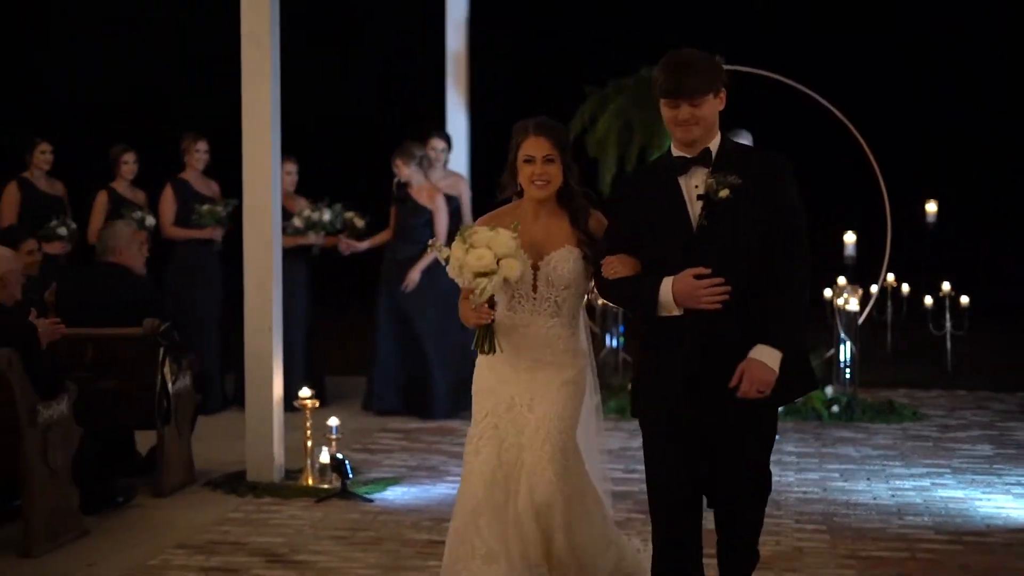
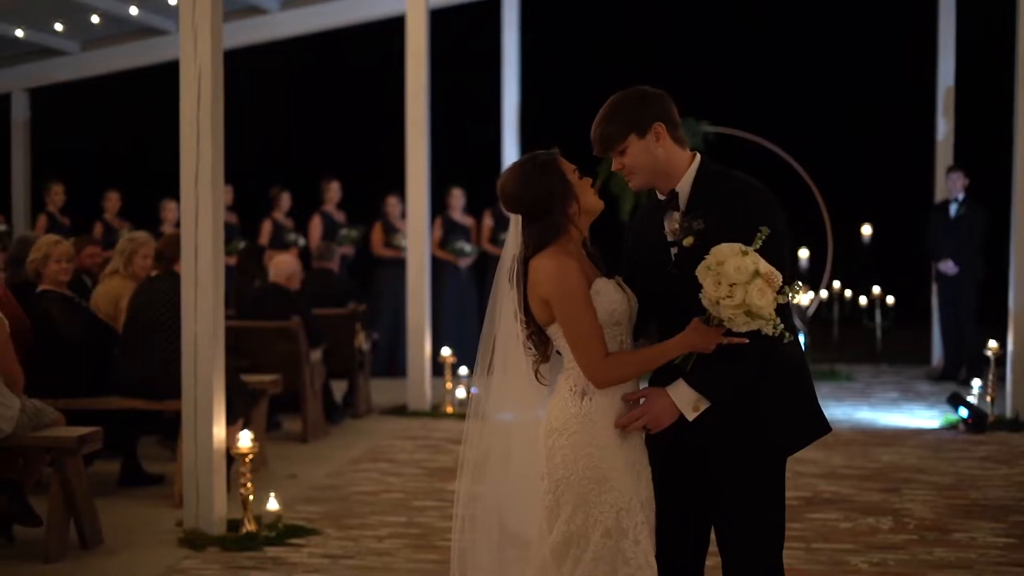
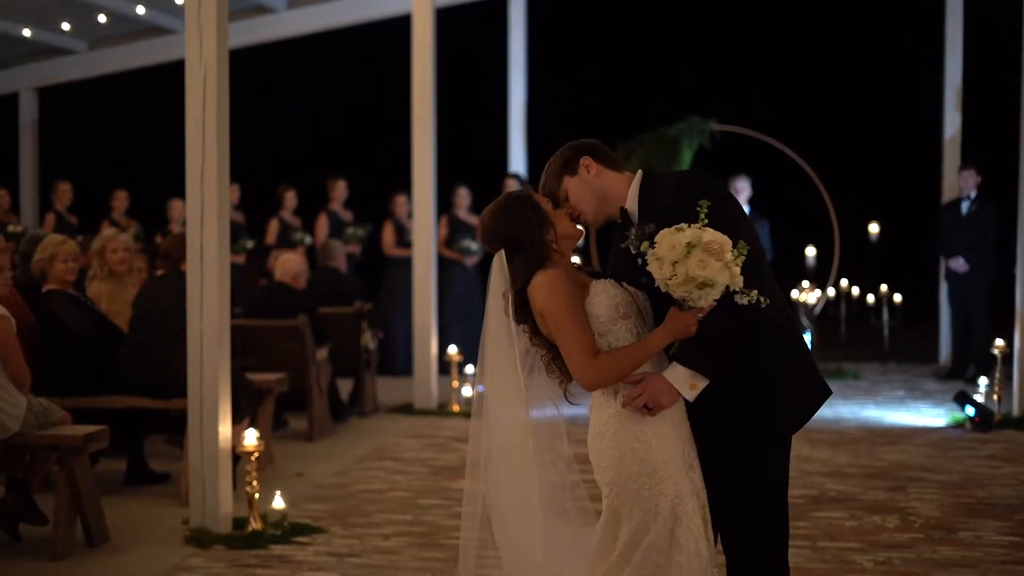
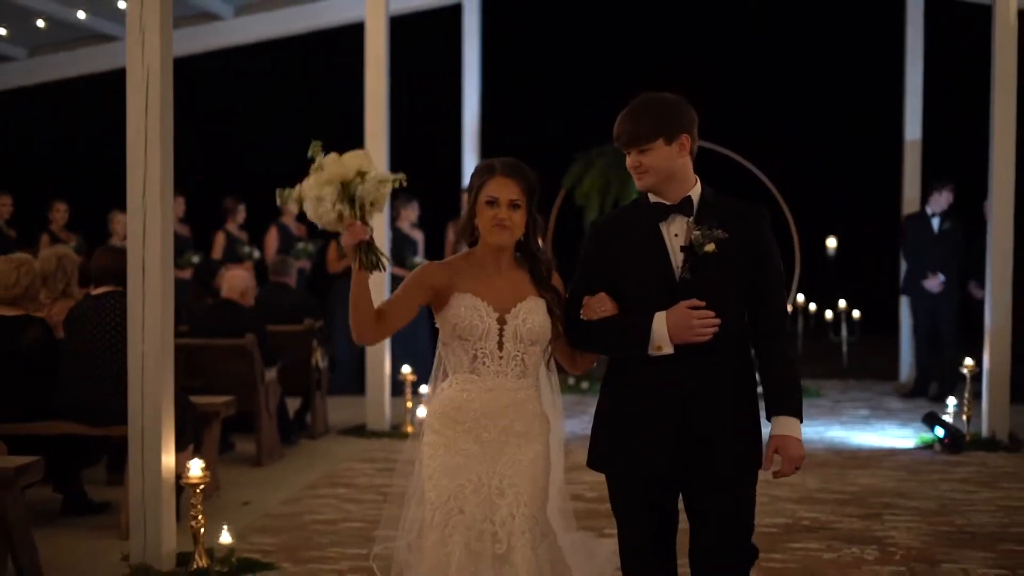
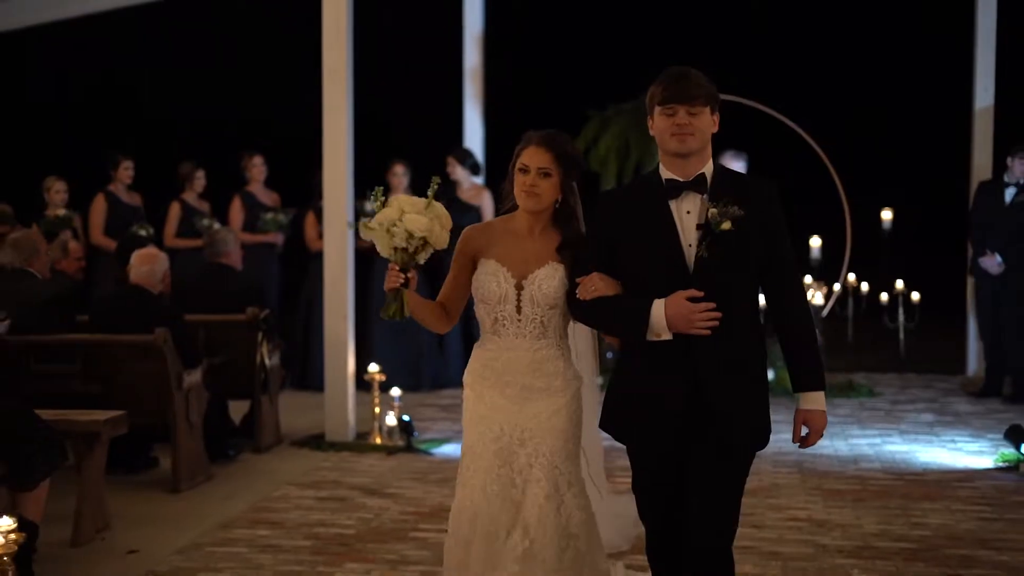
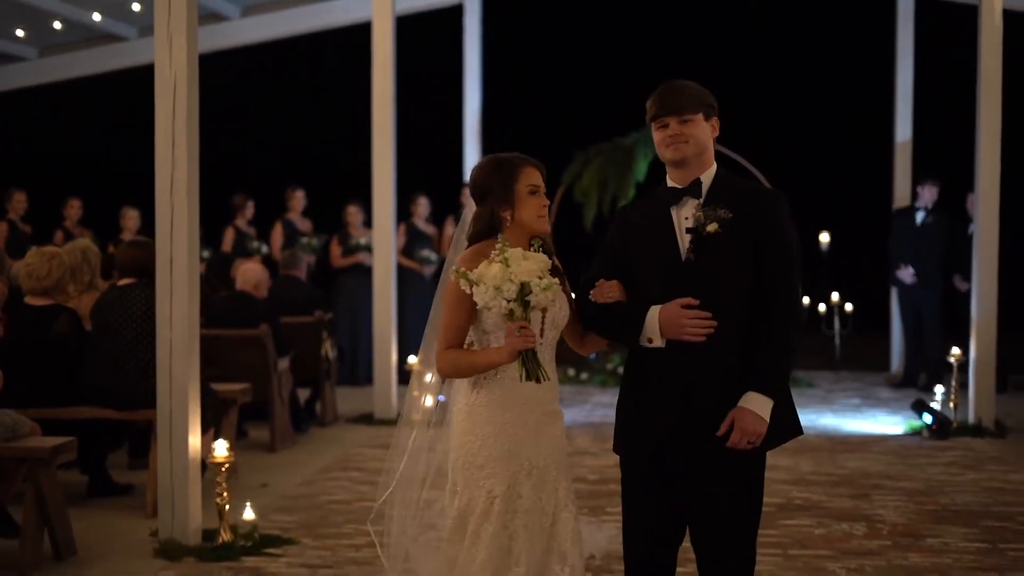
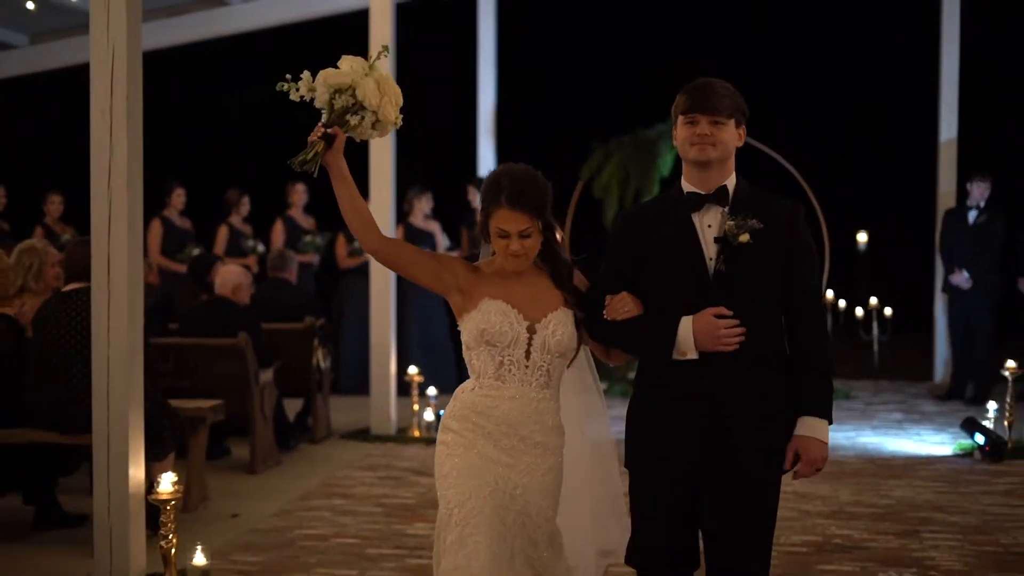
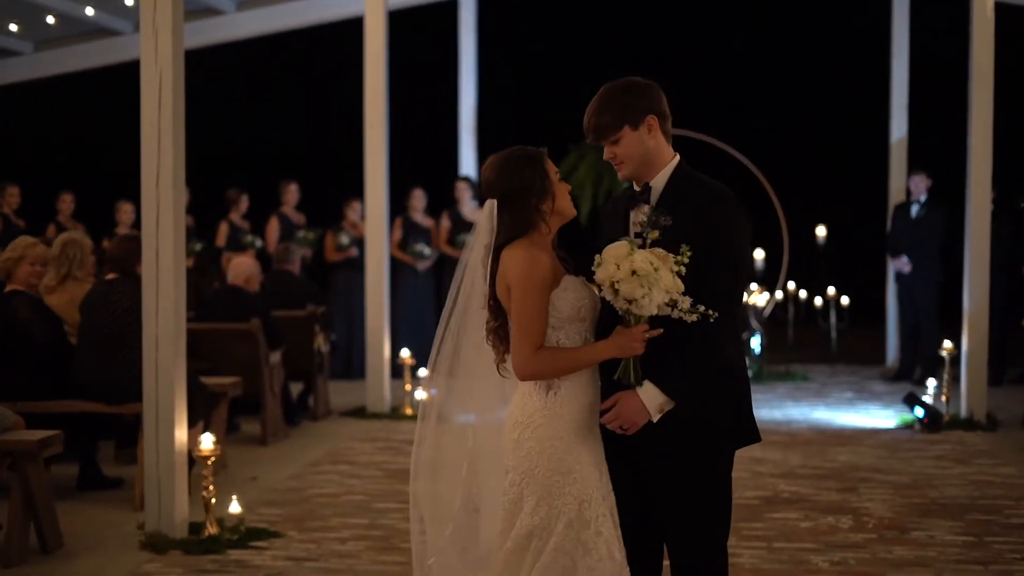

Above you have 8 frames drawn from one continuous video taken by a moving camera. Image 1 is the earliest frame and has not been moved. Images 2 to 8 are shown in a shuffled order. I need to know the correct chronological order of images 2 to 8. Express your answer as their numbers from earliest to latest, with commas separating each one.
5, 7, 4, 6, 8, 2, 3
